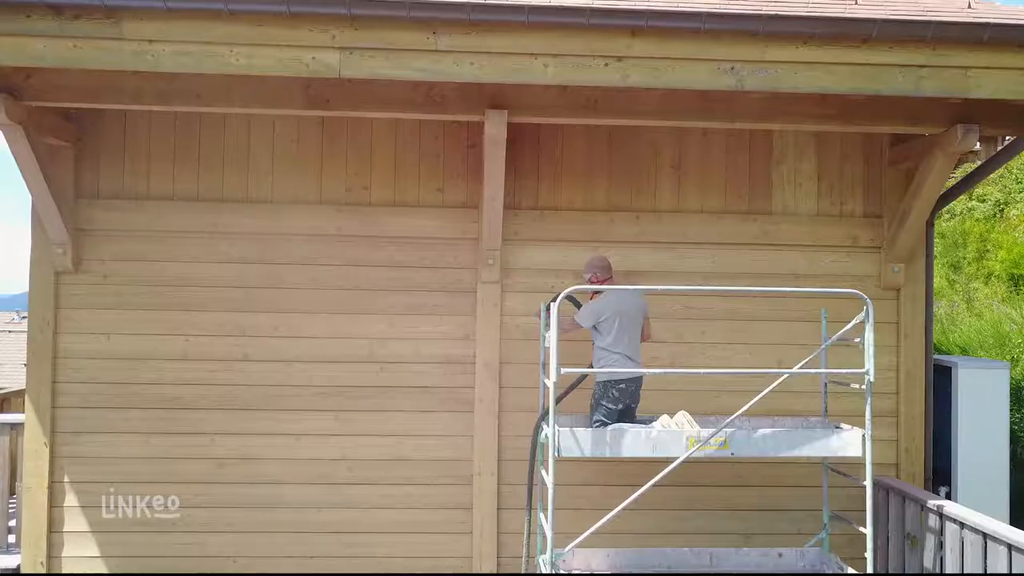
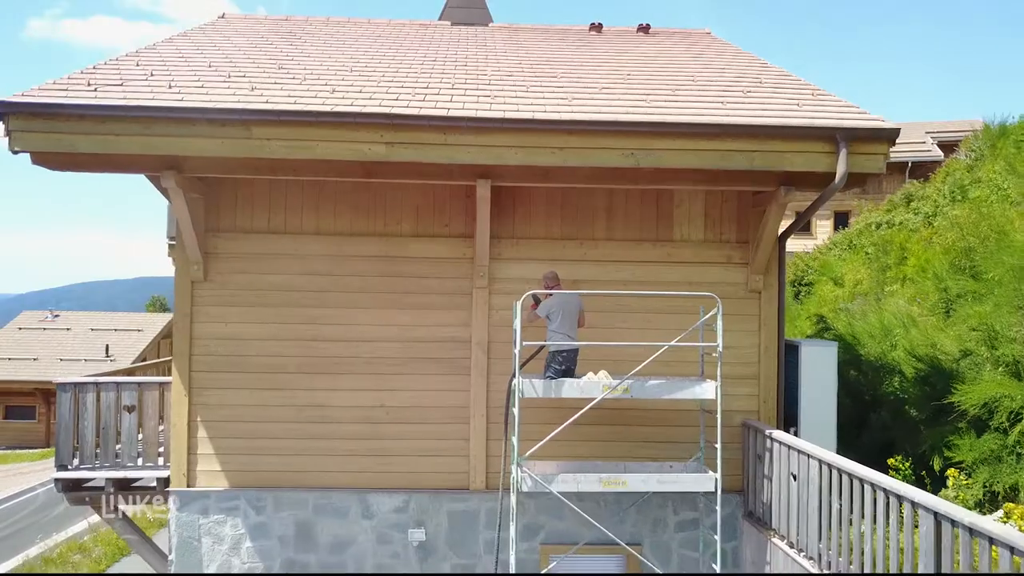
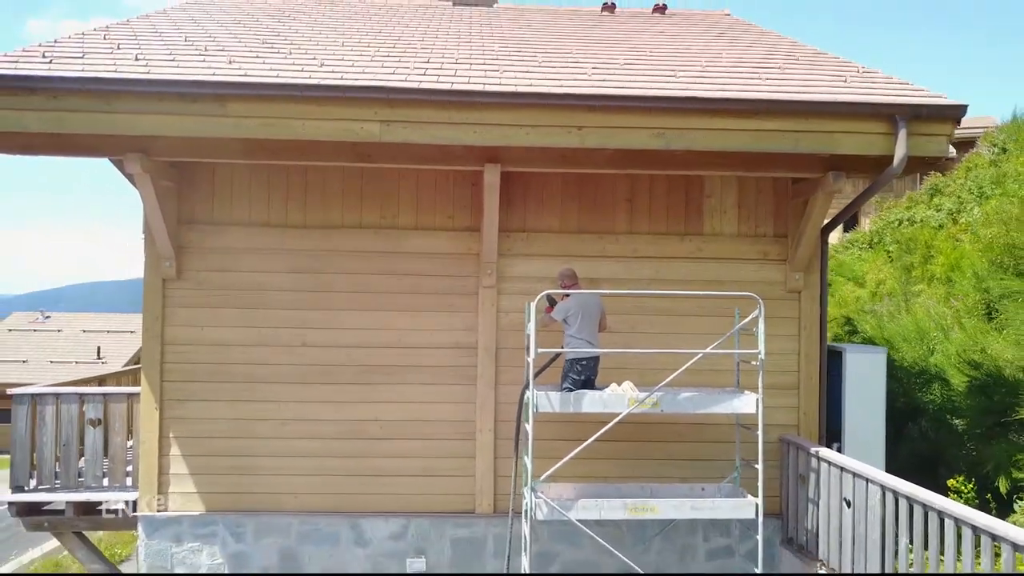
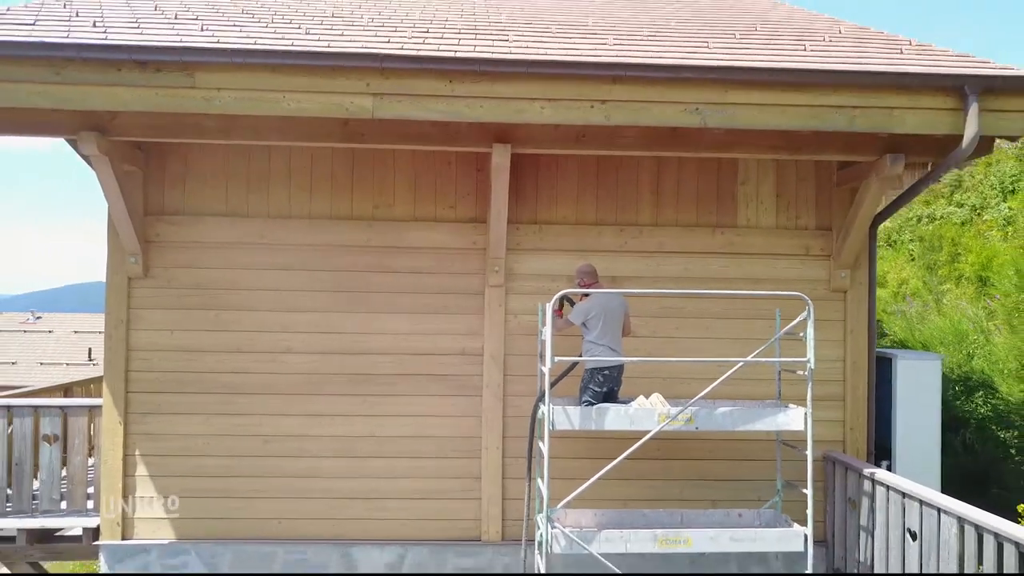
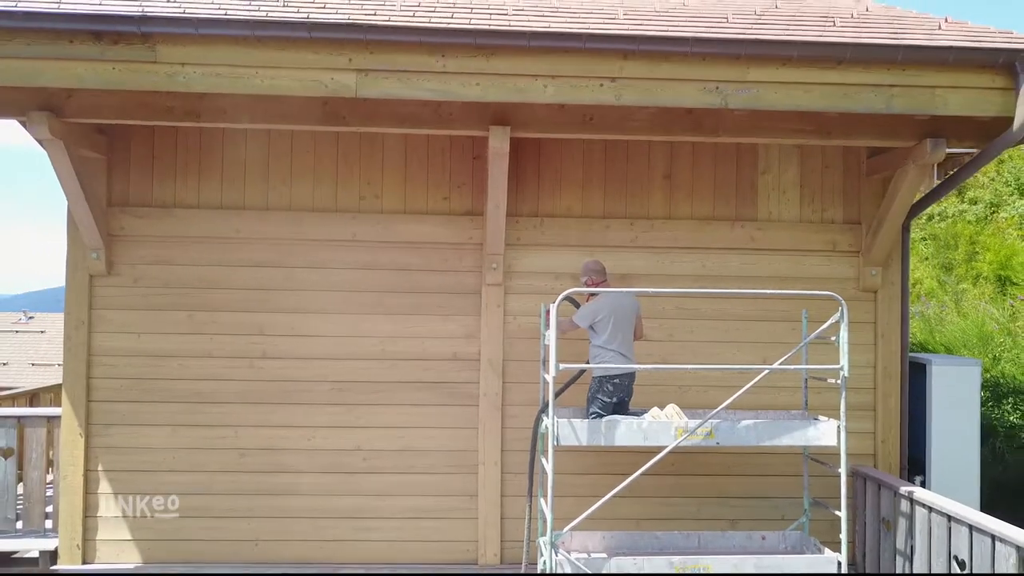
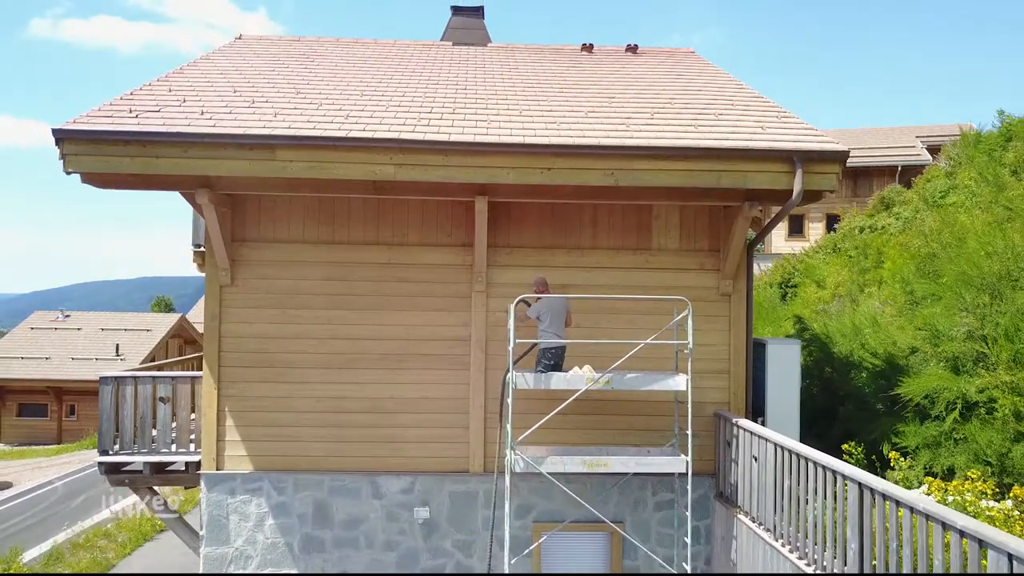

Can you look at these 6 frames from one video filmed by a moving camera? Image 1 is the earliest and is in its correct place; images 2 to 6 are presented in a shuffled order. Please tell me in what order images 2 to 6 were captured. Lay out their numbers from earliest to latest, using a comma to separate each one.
5, 4, 3, 2, 6
